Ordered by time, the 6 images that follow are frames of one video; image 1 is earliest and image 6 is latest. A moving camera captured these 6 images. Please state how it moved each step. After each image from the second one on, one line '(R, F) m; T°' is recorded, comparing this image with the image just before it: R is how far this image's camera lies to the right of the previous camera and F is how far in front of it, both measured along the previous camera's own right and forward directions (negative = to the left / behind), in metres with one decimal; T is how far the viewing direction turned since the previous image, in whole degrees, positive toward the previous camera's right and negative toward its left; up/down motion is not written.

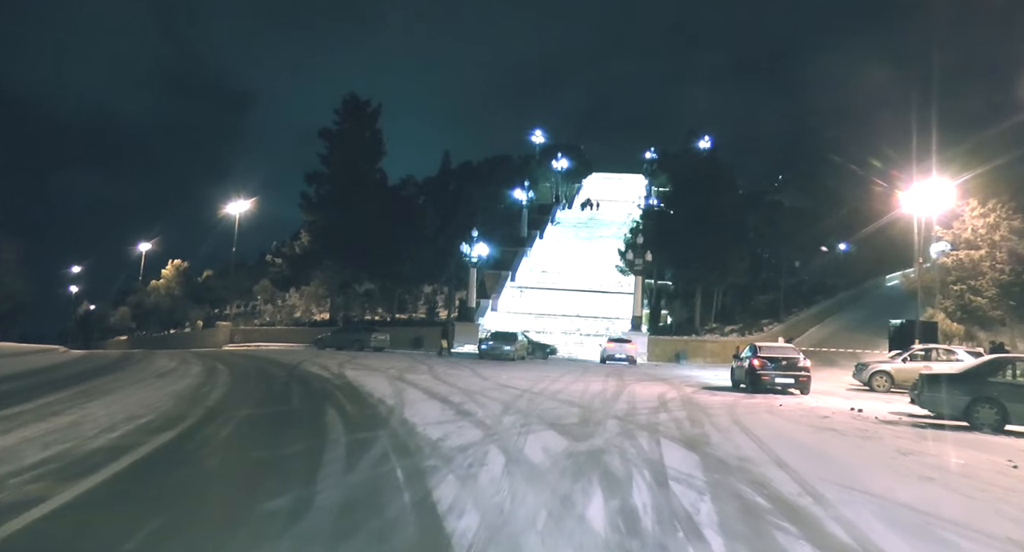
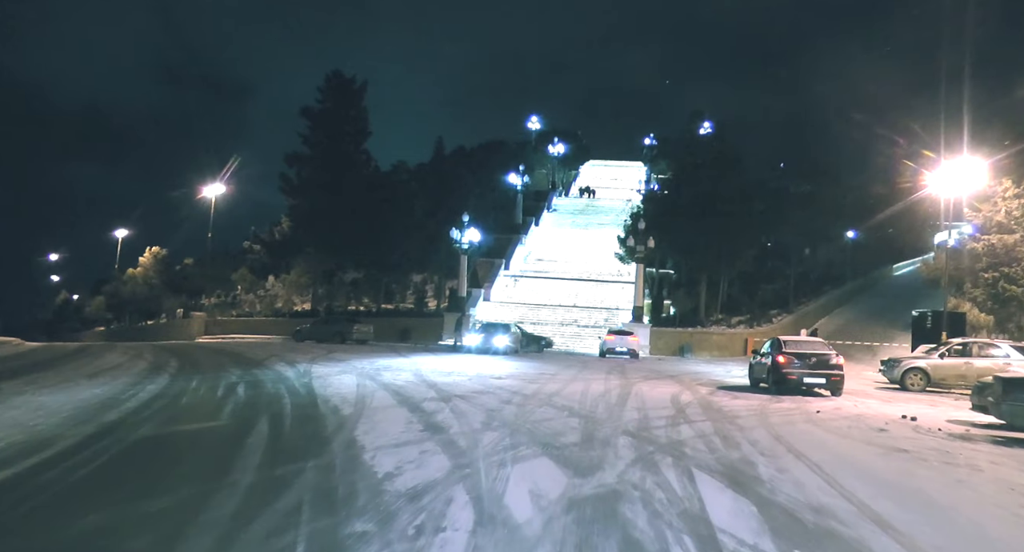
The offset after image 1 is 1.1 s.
(+0.2, +2.9) m; 0°
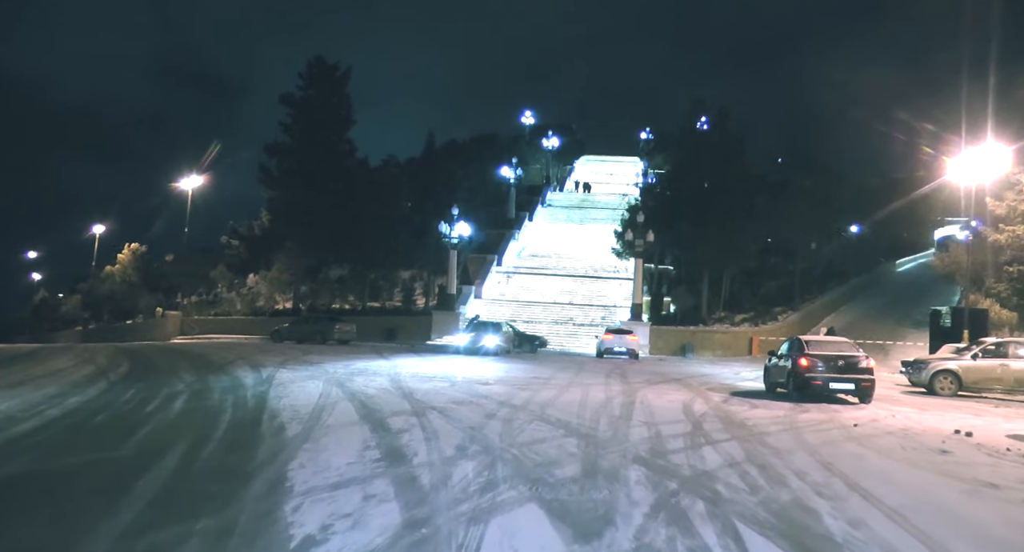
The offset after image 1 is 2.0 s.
(+0.1, +2.2) m; 0°
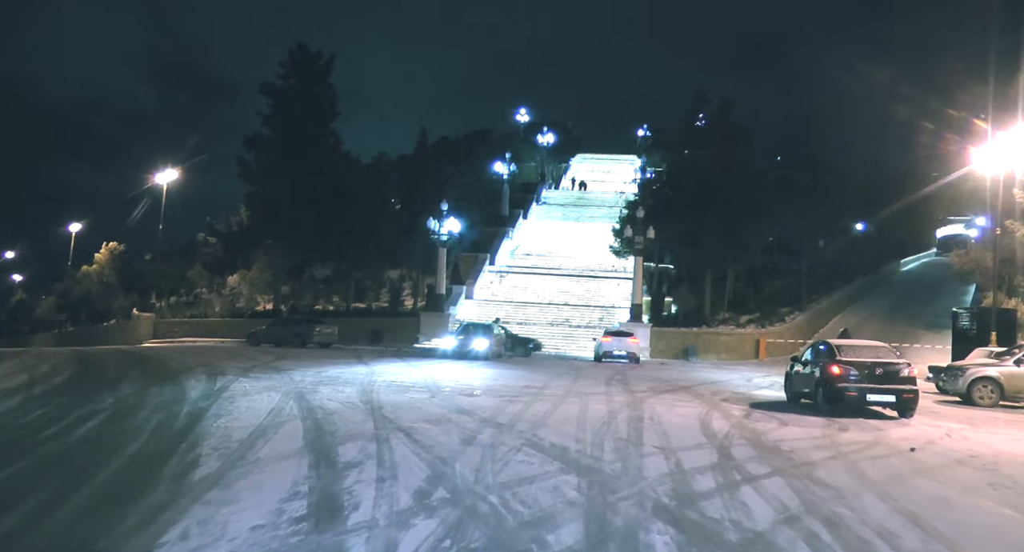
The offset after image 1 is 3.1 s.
(+0.1, +2.3) m; 0°
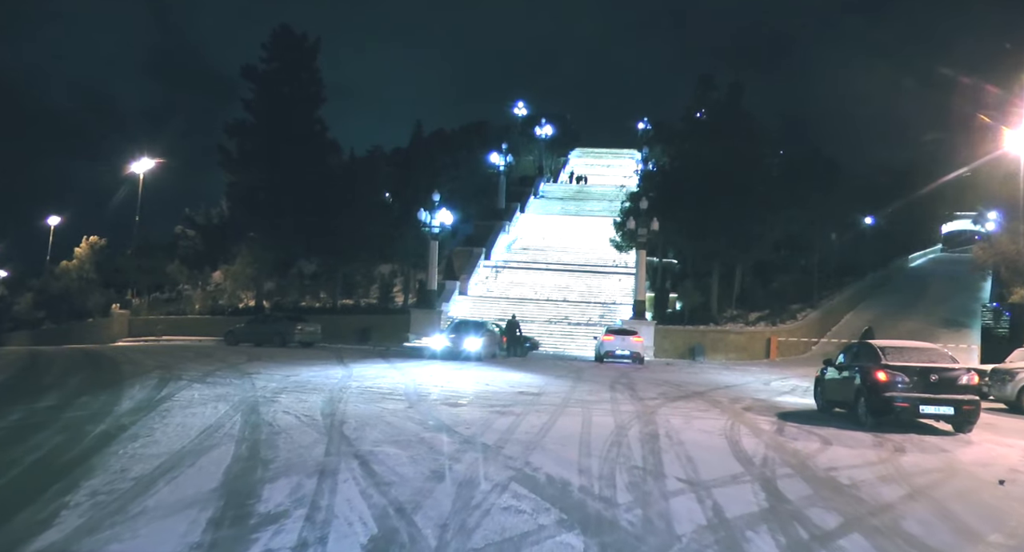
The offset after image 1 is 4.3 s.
(+0.1, +2.2) m; 0°
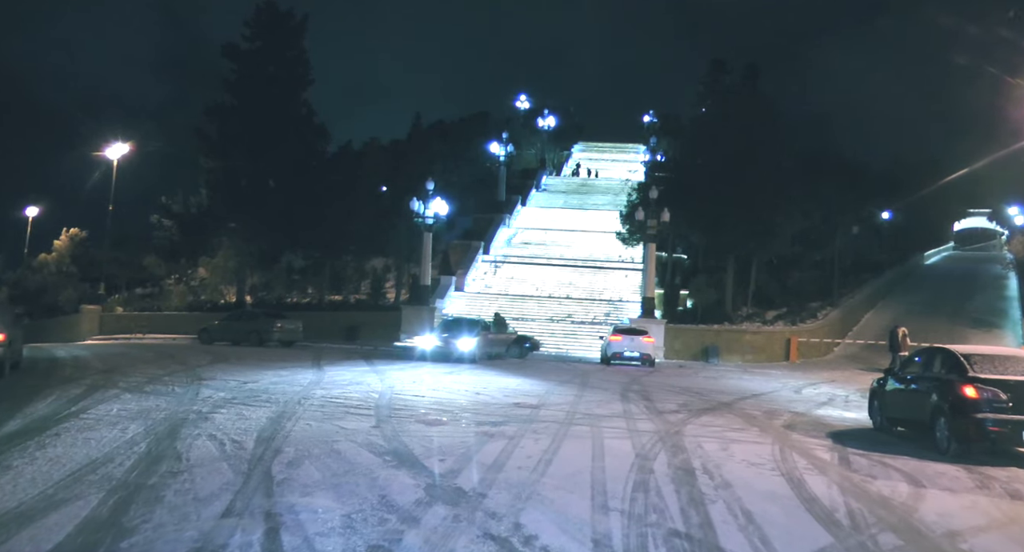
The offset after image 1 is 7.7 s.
(+0.1, +2.6) m; 0°
